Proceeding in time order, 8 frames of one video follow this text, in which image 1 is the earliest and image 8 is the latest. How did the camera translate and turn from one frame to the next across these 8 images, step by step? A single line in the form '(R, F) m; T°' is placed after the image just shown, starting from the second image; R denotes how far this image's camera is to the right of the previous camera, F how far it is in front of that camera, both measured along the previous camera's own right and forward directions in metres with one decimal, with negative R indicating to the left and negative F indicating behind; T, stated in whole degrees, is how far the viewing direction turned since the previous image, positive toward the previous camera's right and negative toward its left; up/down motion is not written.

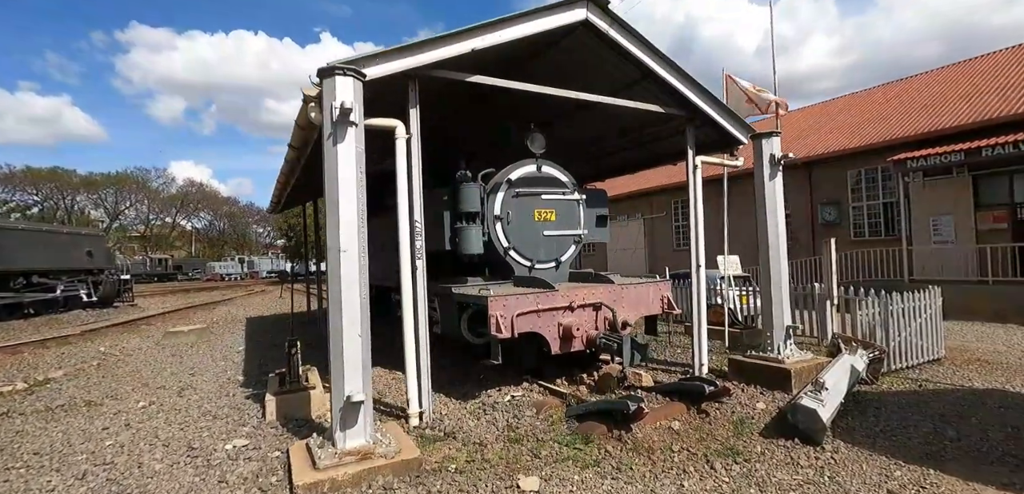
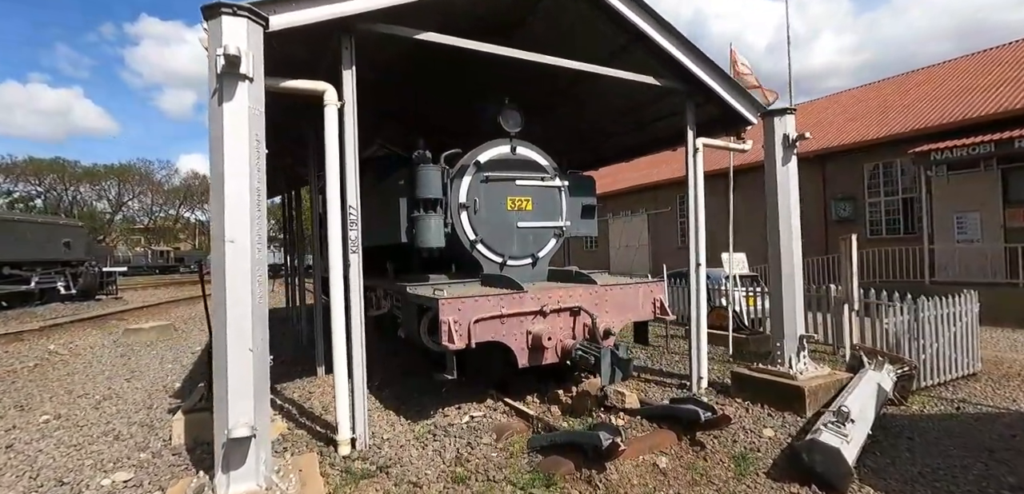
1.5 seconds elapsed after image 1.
(+0.4, +0.8) m; -1°
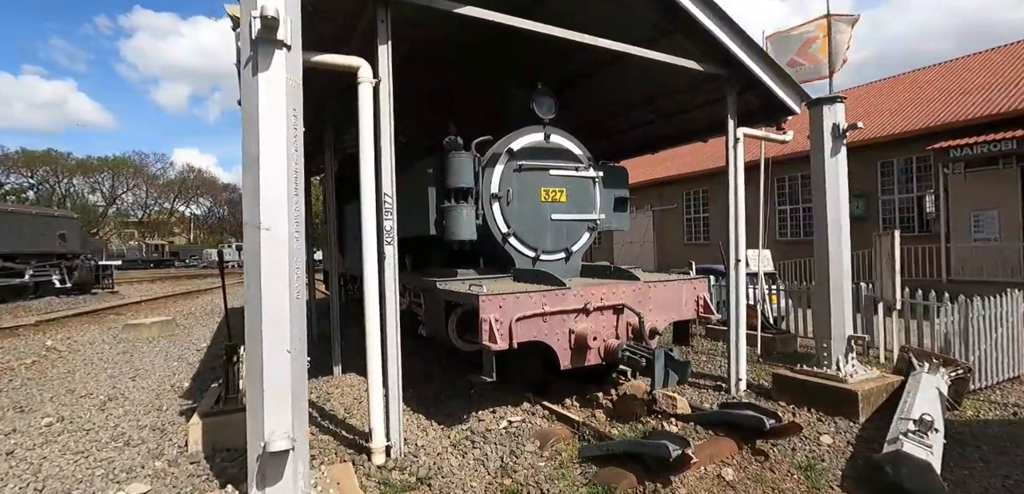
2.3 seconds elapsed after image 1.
(-0.4, +0.3) m; +1°
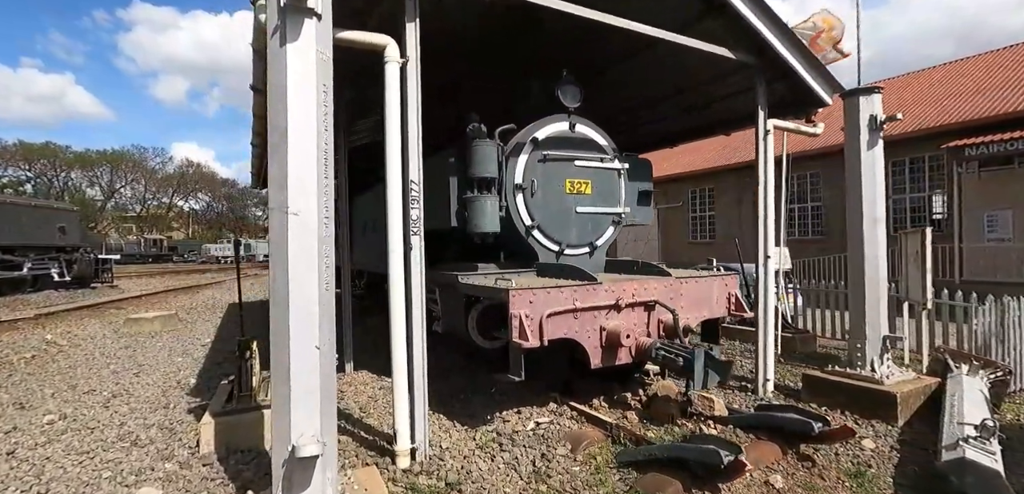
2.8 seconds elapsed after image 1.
(-0.2, +0.2) m; 0°
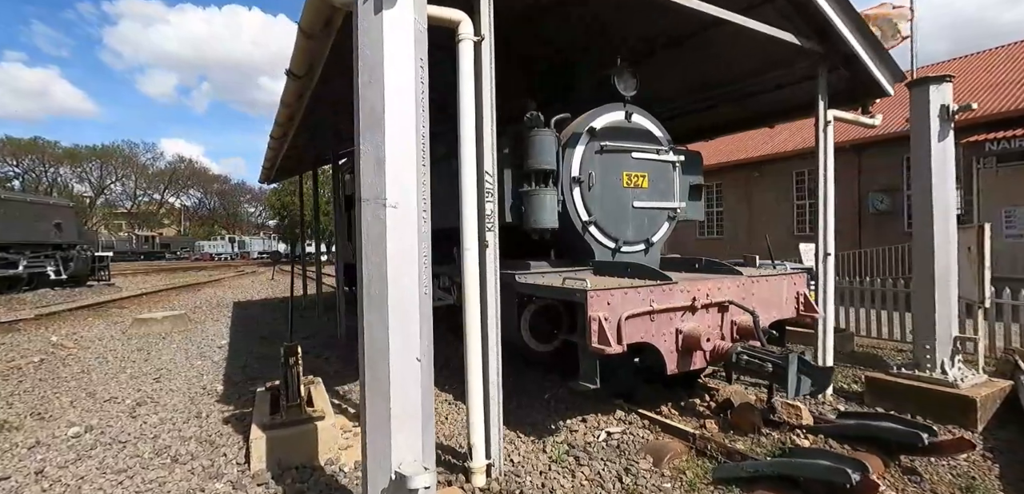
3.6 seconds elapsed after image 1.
(-0.5, +0.3) m; +1°
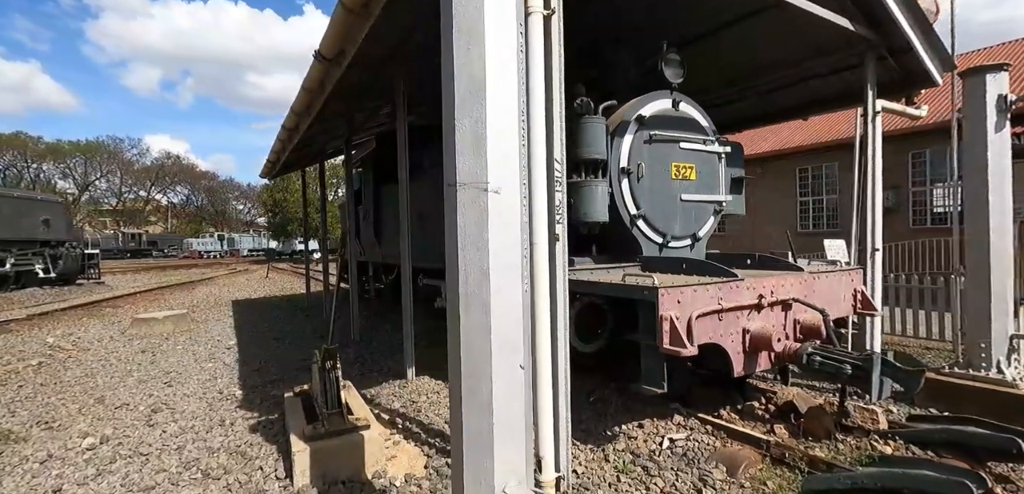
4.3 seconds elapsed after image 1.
(-0.4, +0.2) m; +1°
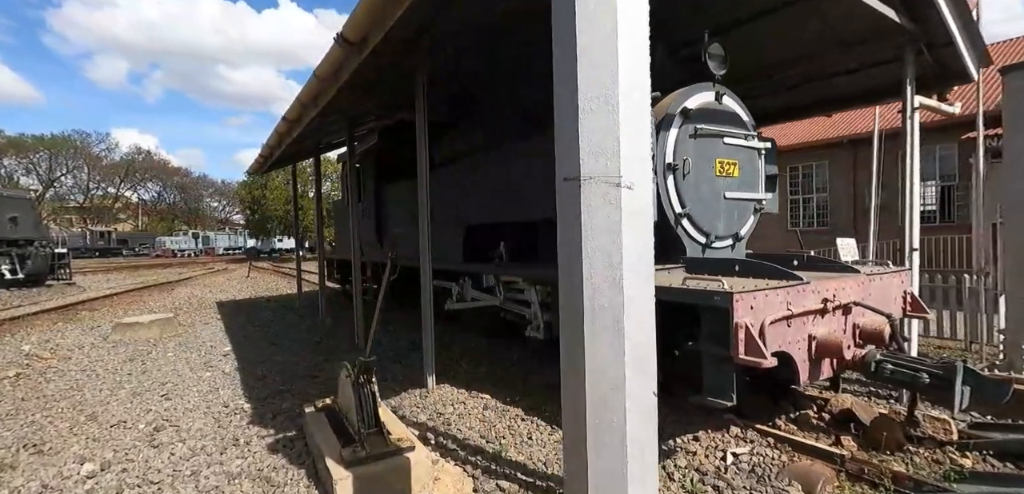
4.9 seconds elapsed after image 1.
(-0.4, +0.3) m; +2°
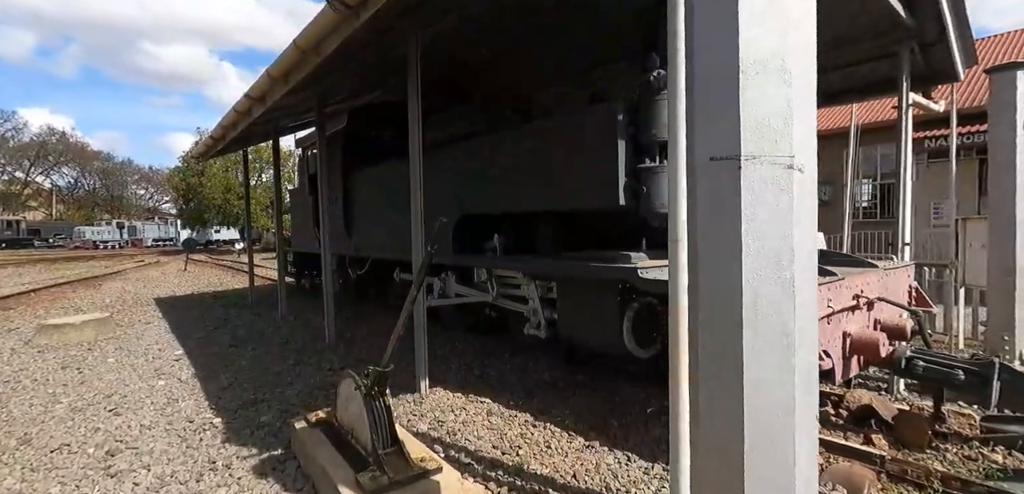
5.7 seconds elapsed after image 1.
(-0.4, +0.3) m; +6°
